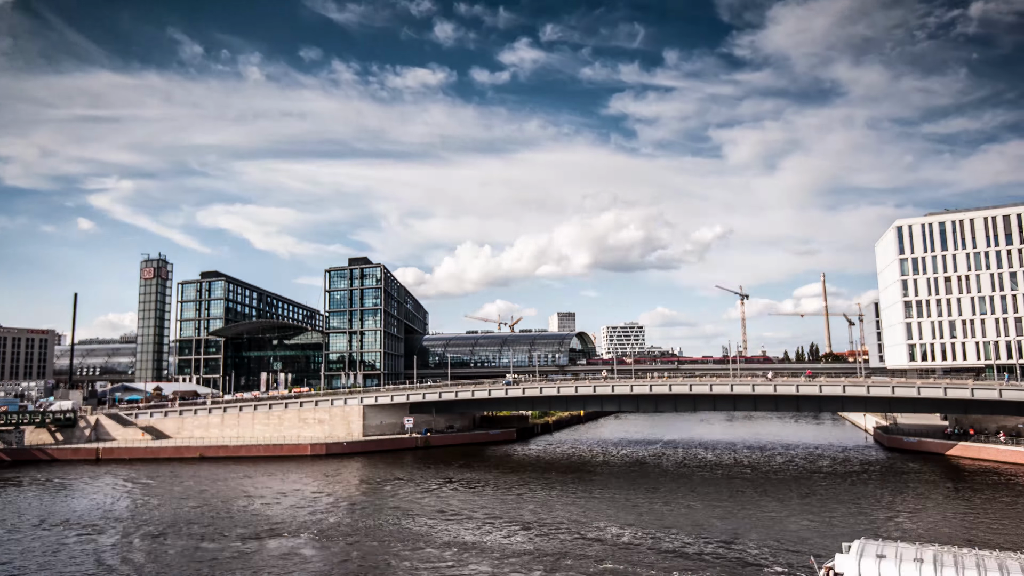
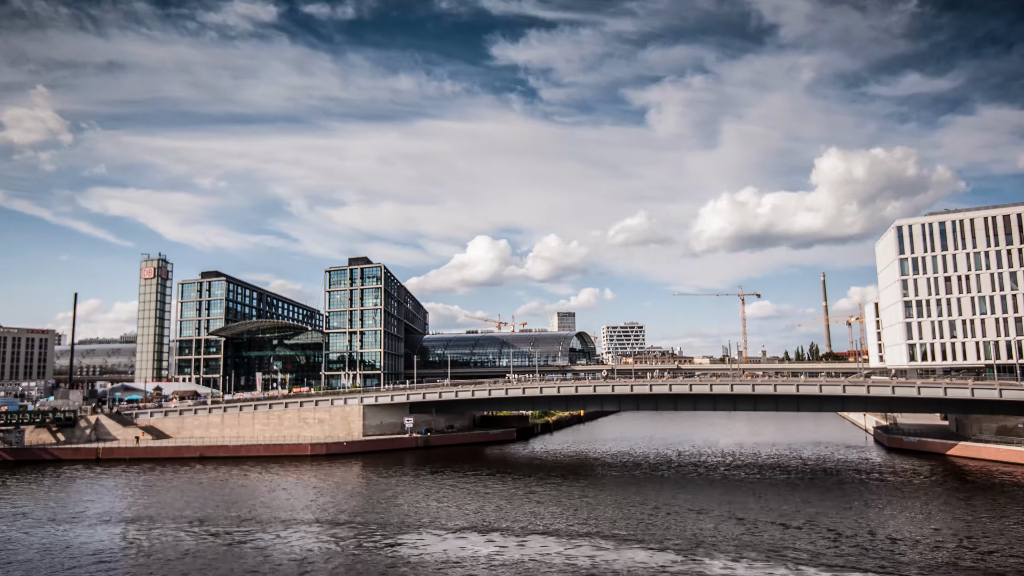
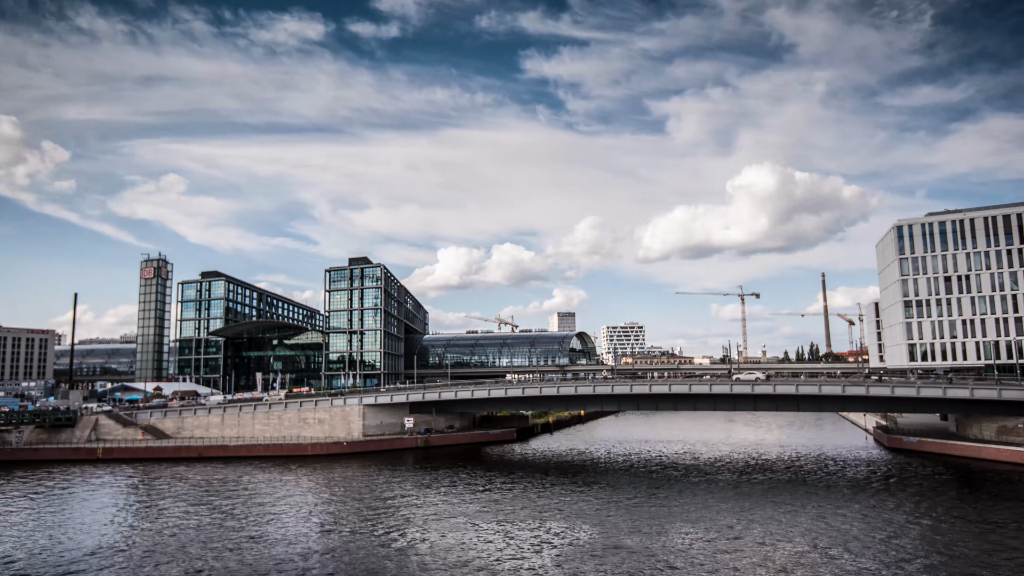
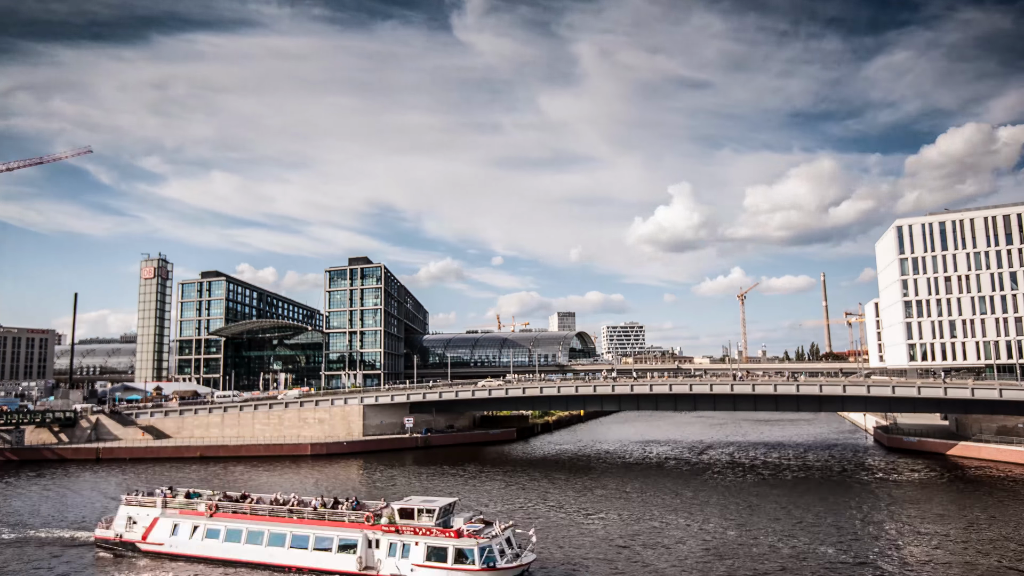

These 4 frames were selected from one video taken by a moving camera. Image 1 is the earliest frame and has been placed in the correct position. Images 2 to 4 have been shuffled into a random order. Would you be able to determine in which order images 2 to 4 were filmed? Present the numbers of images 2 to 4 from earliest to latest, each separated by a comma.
3, 2, 4
